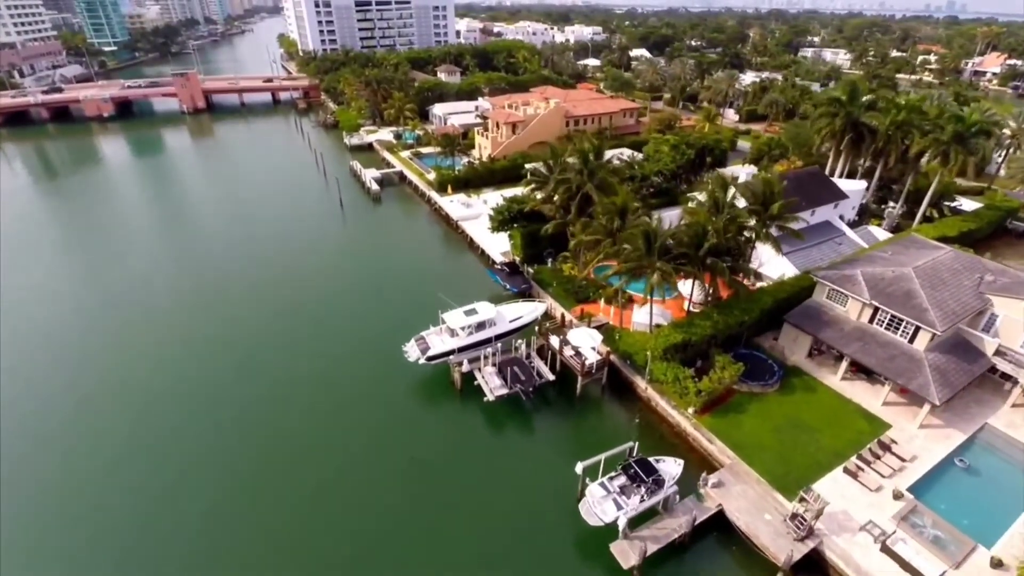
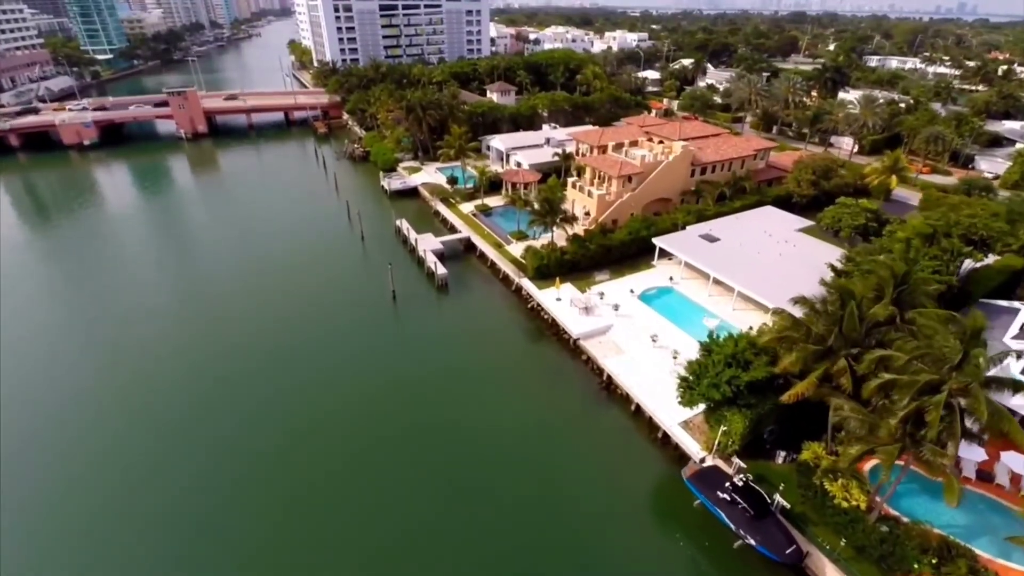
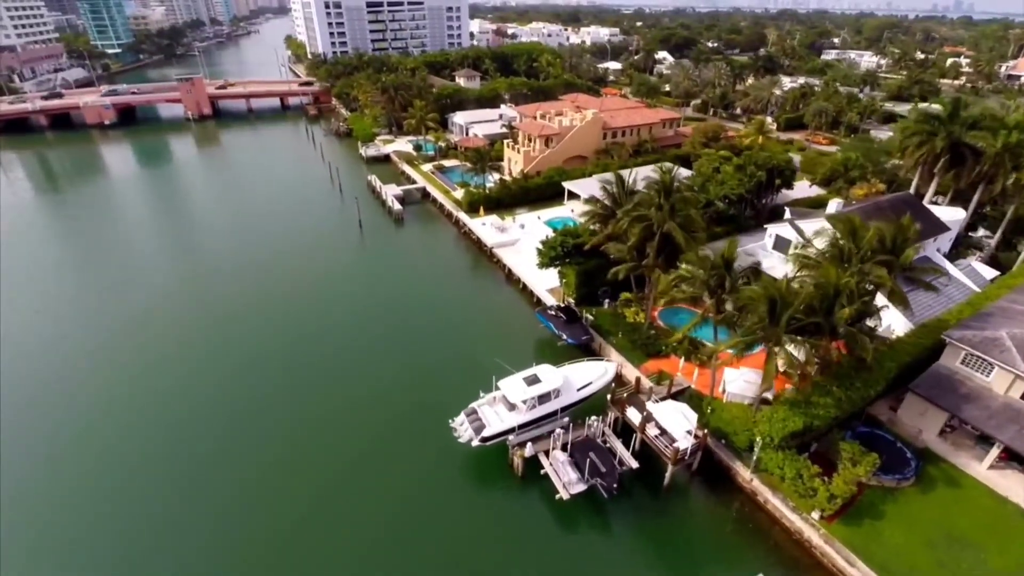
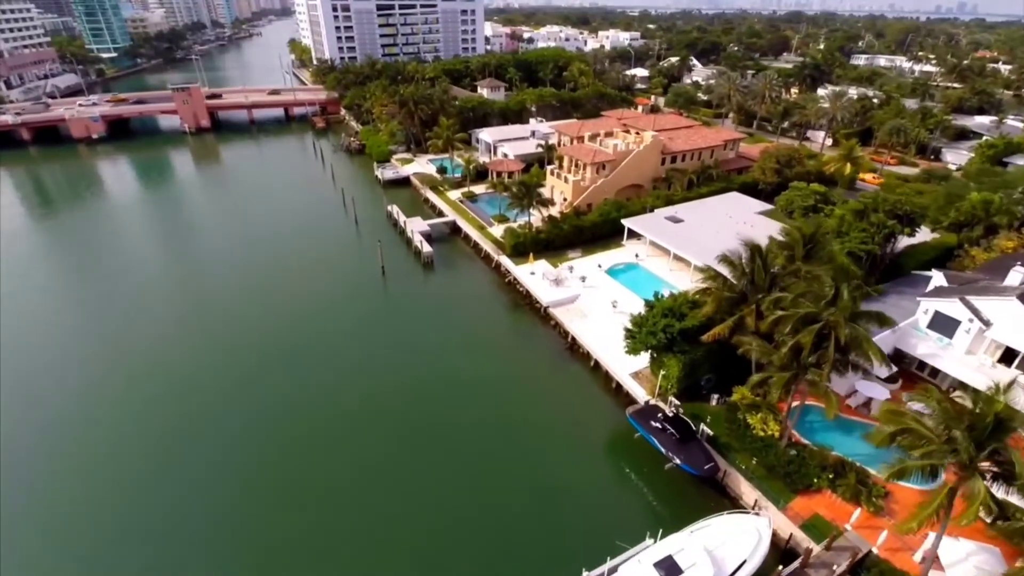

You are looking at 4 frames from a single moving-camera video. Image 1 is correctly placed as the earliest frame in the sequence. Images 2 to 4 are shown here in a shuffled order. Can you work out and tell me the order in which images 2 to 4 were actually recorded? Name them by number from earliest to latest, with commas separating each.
3, 4, 2
